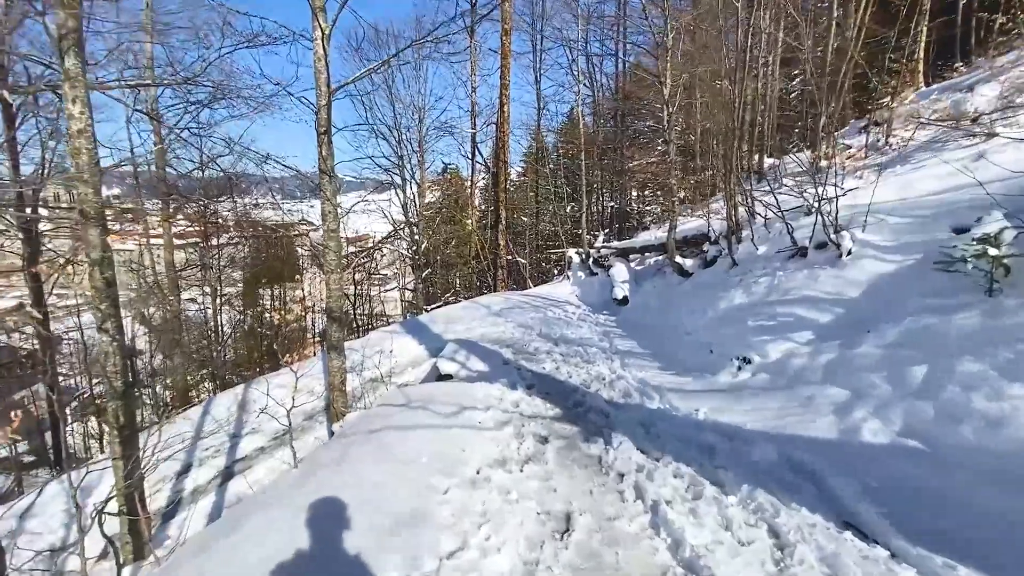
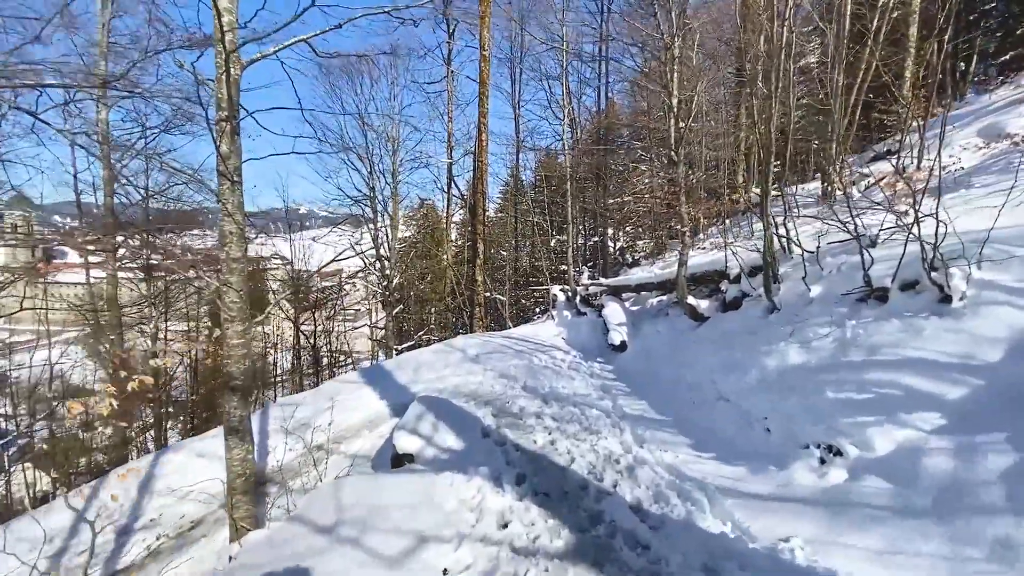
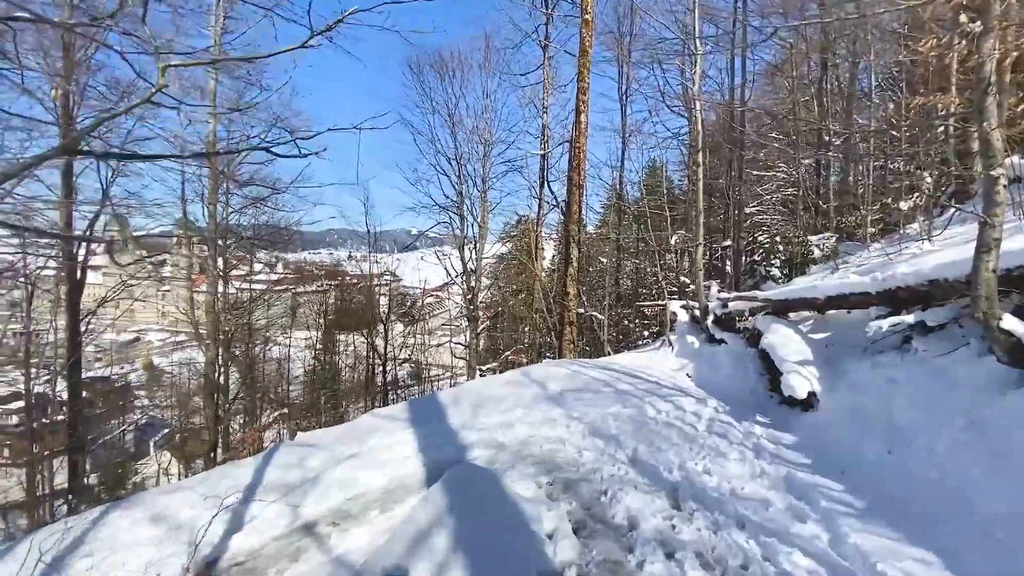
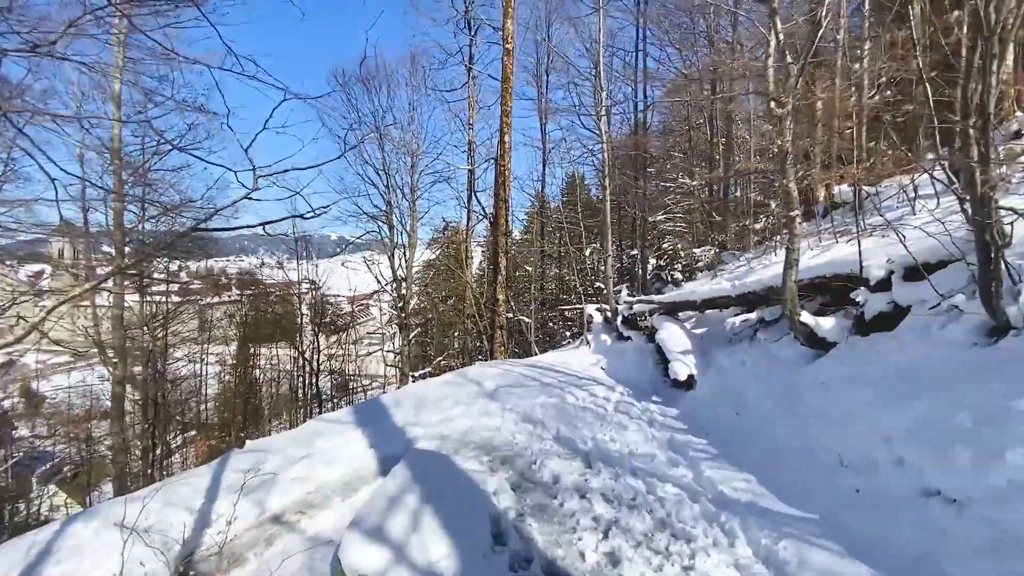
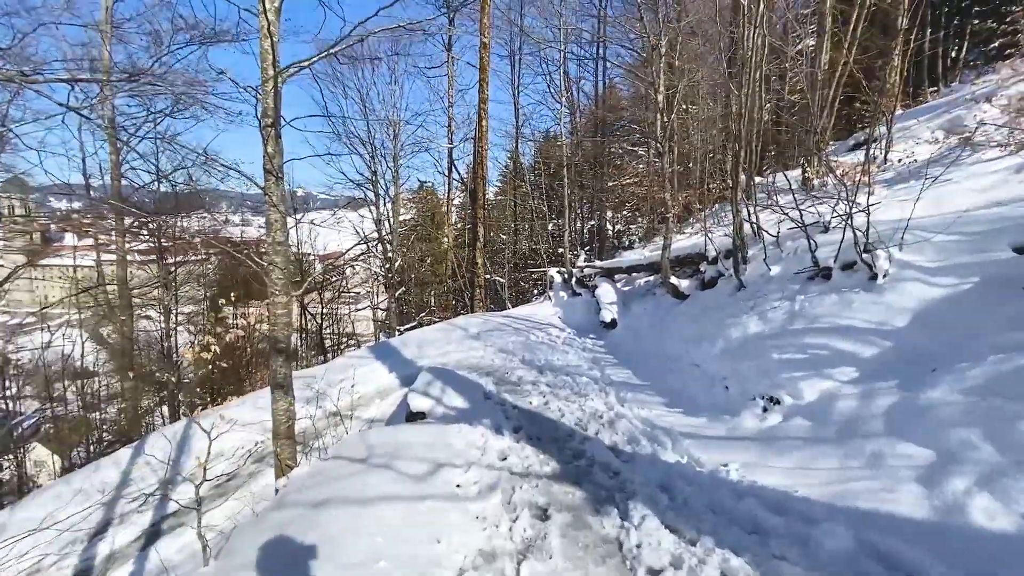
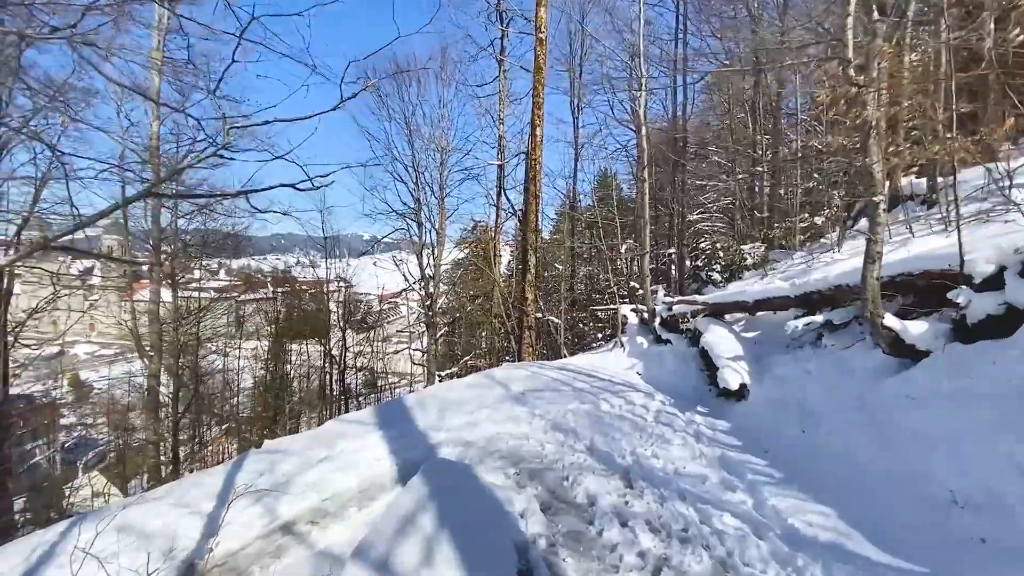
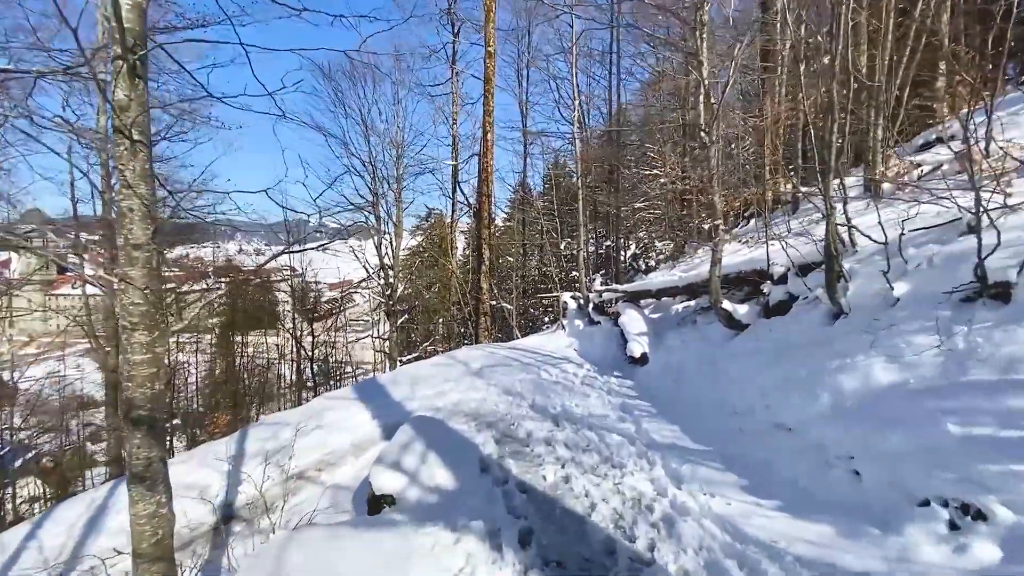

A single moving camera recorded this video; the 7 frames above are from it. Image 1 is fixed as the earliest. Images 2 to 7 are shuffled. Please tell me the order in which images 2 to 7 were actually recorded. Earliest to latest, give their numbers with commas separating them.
5, 2, 7, 4, 6, 3
